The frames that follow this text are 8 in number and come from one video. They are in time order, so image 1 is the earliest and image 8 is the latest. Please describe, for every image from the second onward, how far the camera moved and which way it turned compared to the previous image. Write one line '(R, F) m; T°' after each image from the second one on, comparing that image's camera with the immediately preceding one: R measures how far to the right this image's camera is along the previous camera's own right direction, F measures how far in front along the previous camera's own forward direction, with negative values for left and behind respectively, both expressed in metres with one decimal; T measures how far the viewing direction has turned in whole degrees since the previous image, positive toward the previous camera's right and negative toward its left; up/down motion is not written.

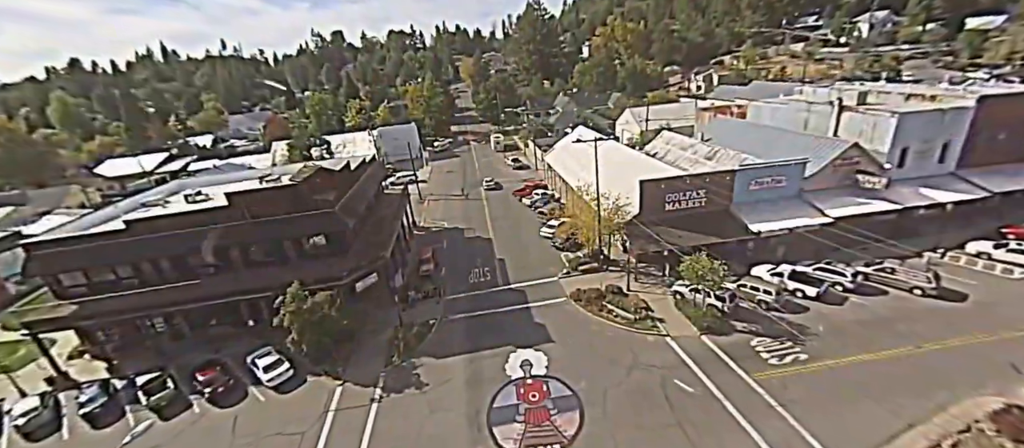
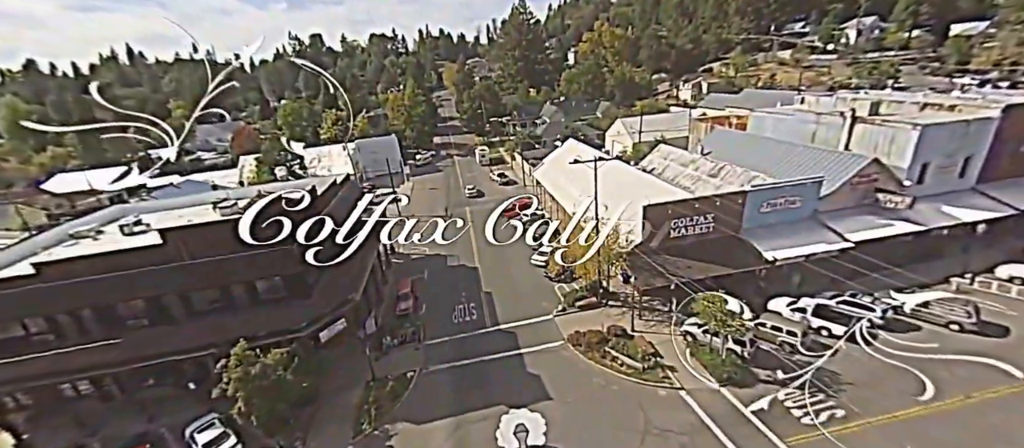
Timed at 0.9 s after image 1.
(-0.1, +2.3) m; +2°
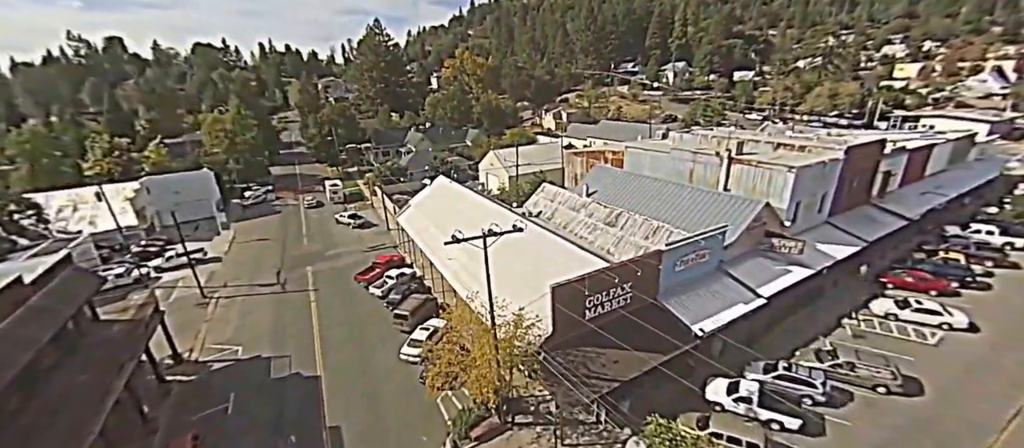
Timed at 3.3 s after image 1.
(+0.6, +5.8) m; +19°
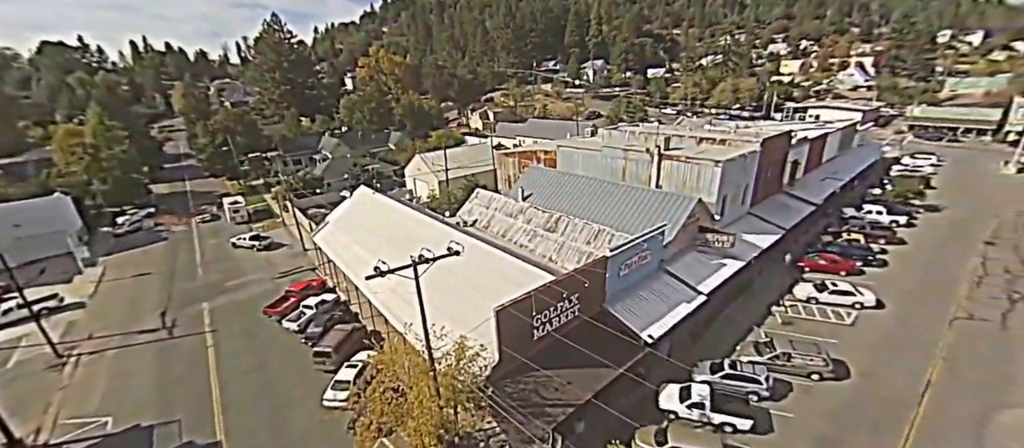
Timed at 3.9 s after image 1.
(+0.1, +1.6) m; +9°
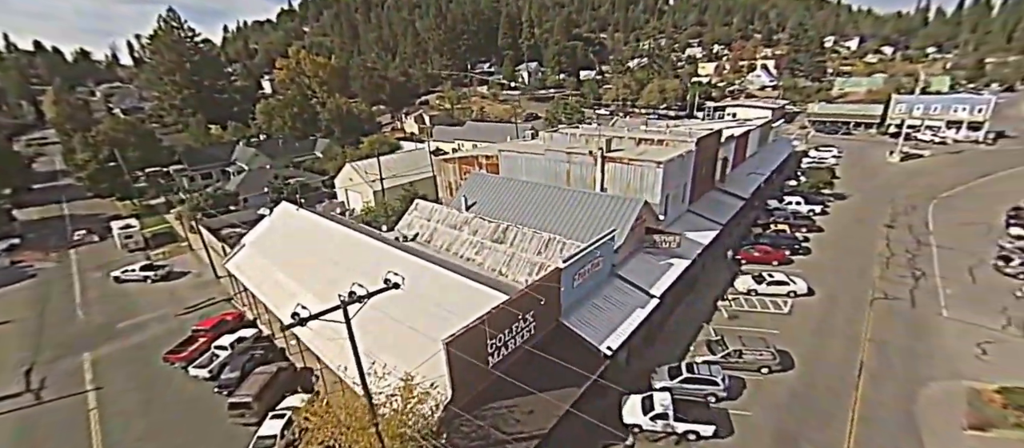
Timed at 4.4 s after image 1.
(-0.1, +1.2) m; +8°
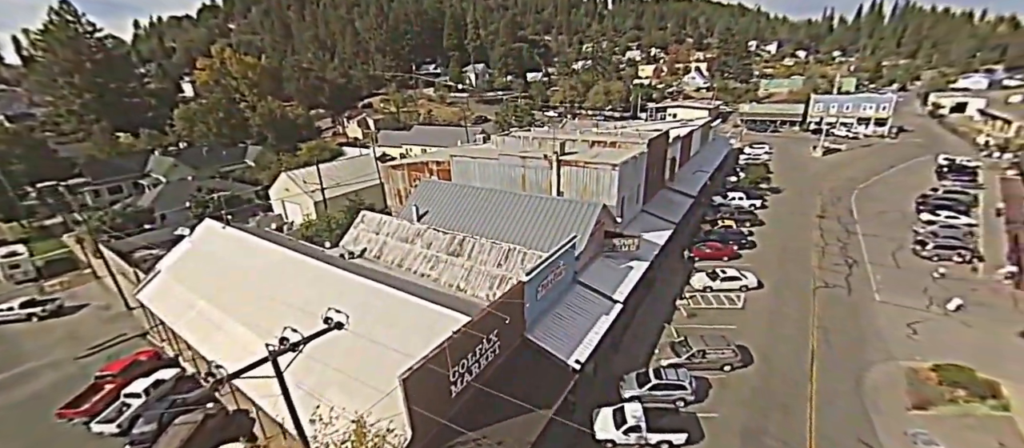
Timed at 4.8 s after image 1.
(-0.2, +0.9) m; +7°
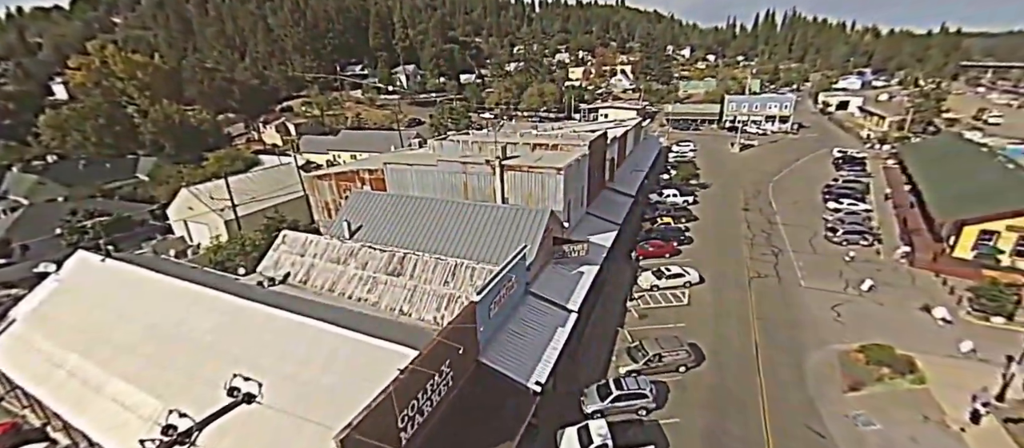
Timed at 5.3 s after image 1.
(-0.2, +1.2) m; +9°
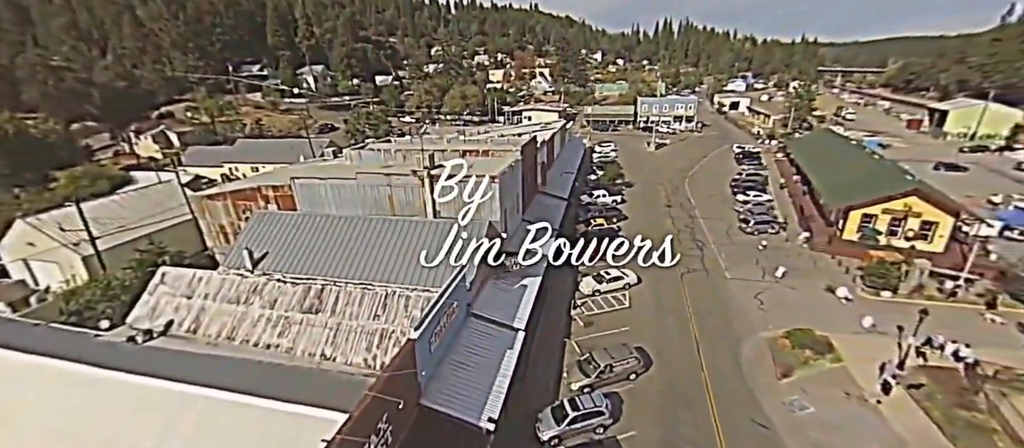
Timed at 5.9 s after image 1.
(-0.3, +1.3) m; +10°
